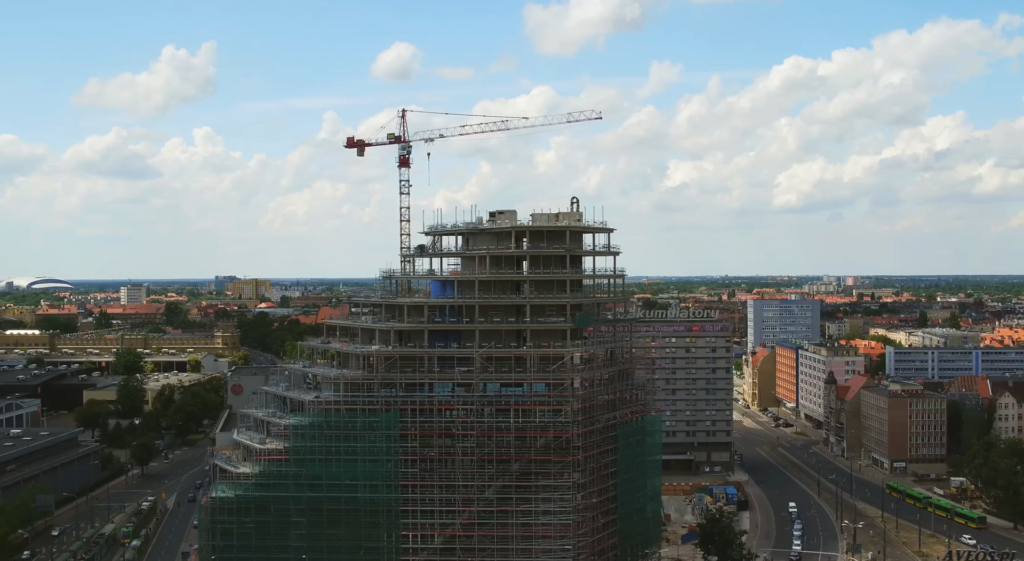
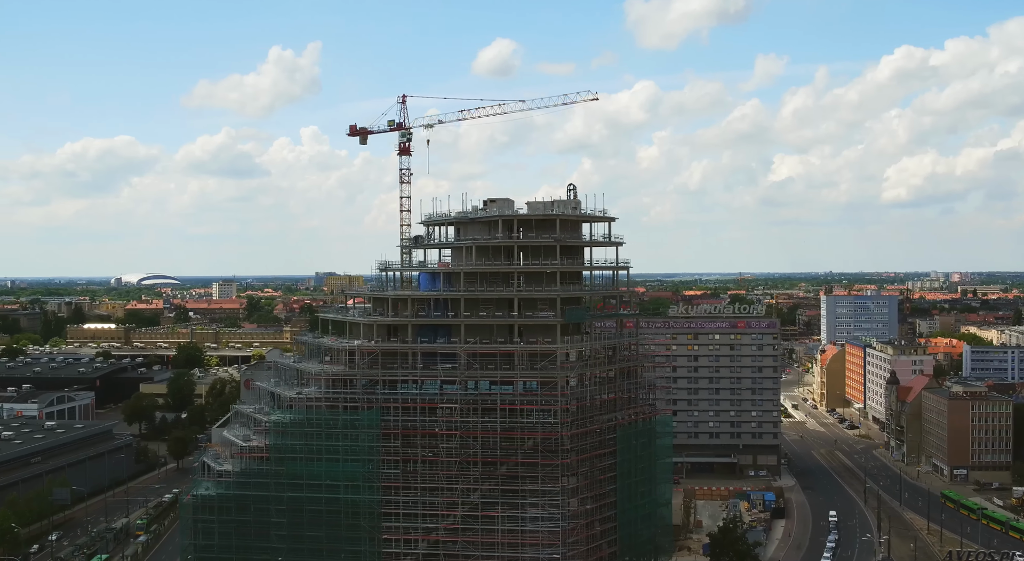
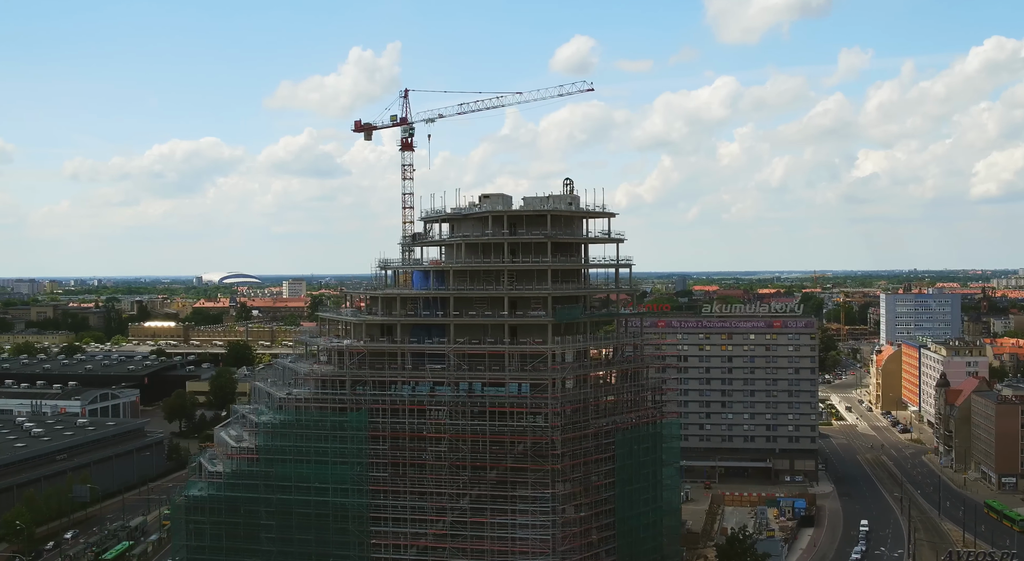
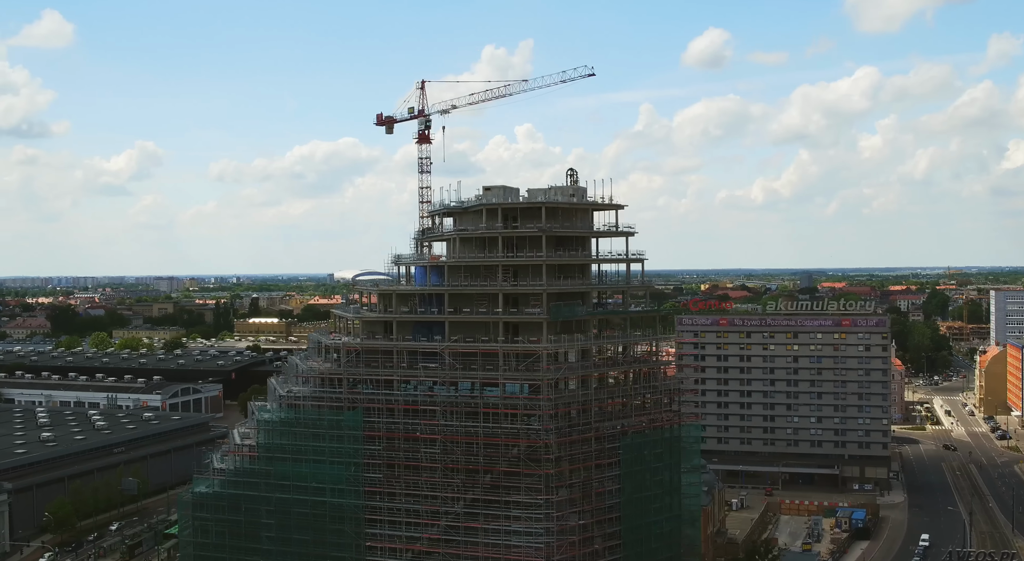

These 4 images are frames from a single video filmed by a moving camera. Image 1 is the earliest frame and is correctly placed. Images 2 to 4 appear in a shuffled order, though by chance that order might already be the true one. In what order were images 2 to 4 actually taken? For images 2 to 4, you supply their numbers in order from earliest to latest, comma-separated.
2, 3, 4
